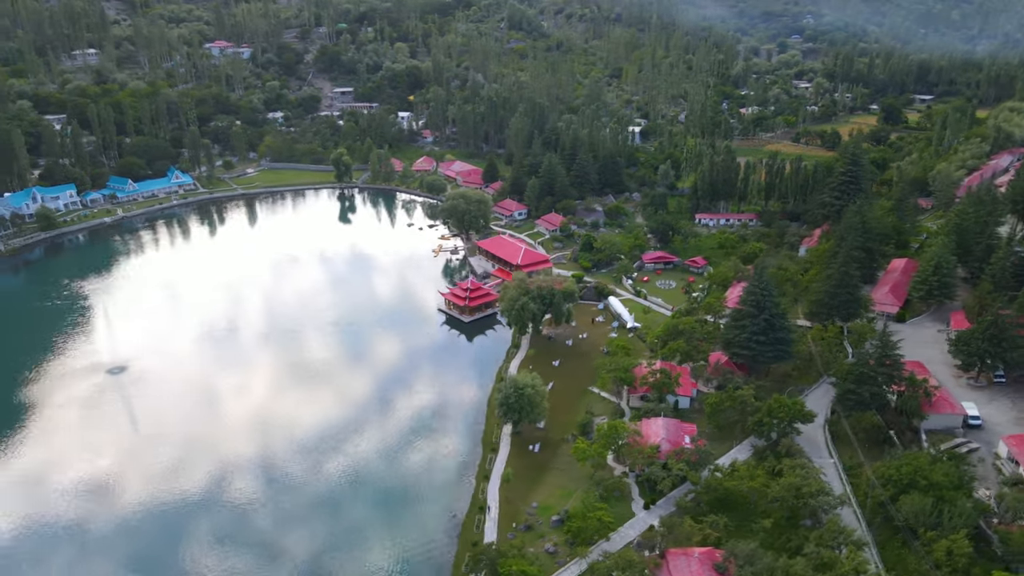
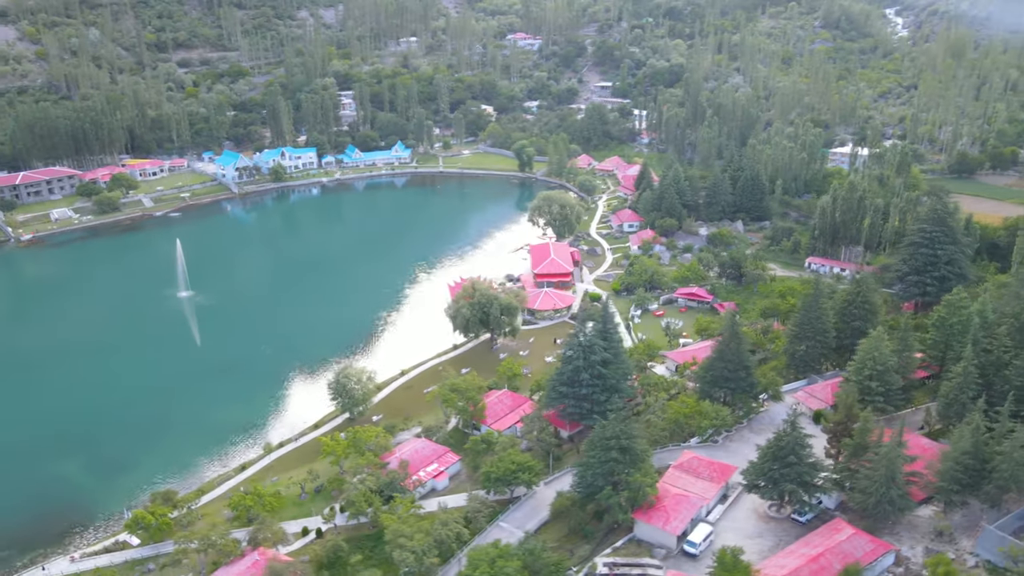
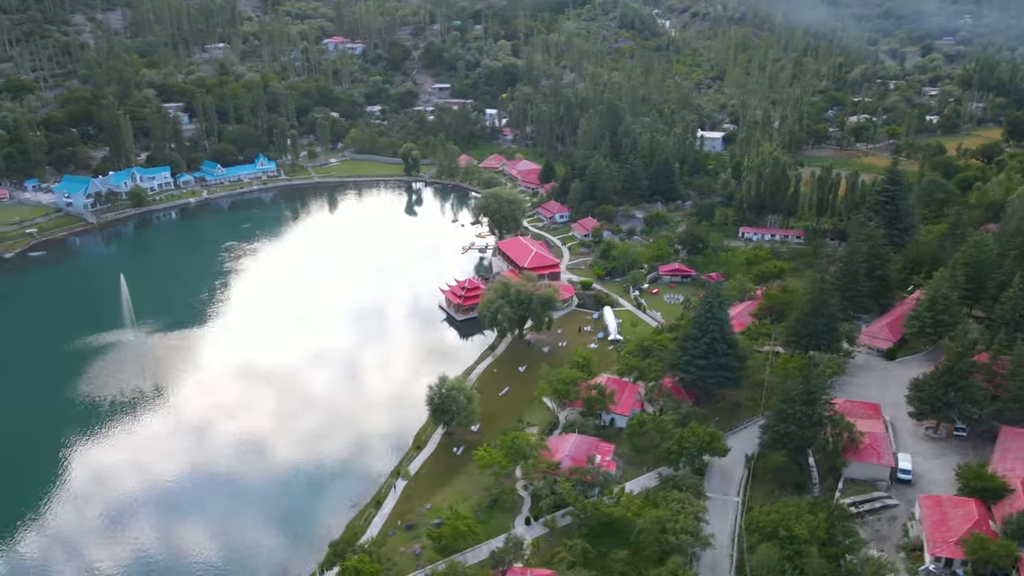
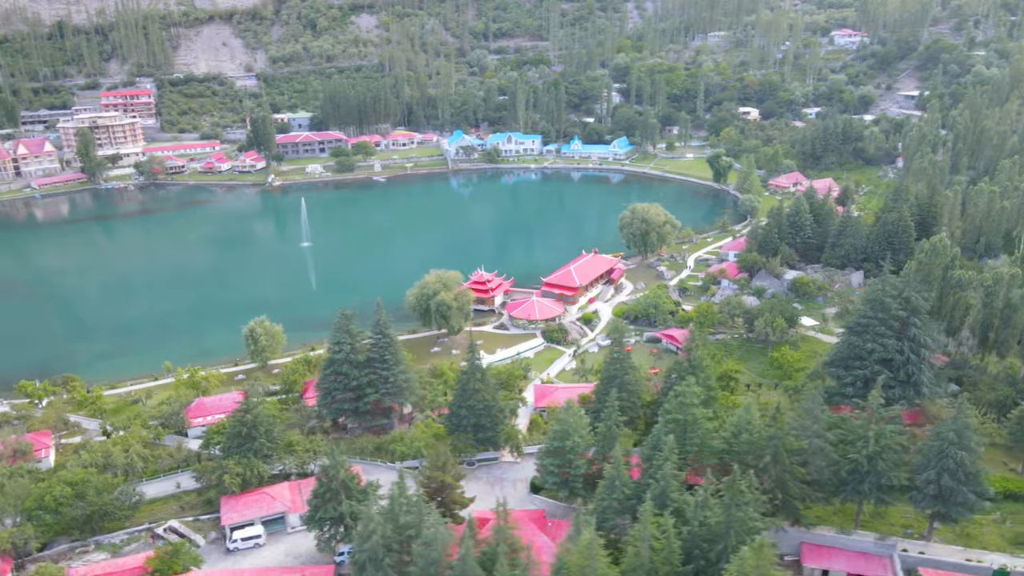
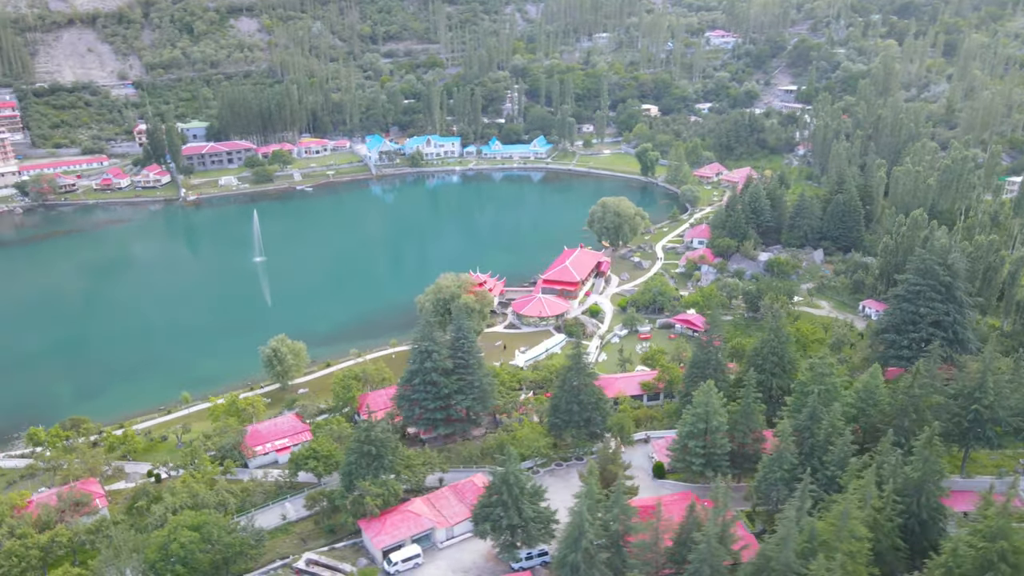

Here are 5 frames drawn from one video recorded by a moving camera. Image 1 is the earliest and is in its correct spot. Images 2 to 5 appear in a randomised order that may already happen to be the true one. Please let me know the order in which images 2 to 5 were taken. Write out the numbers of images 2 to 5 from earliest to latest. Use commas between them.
3, 2, 5, 4
